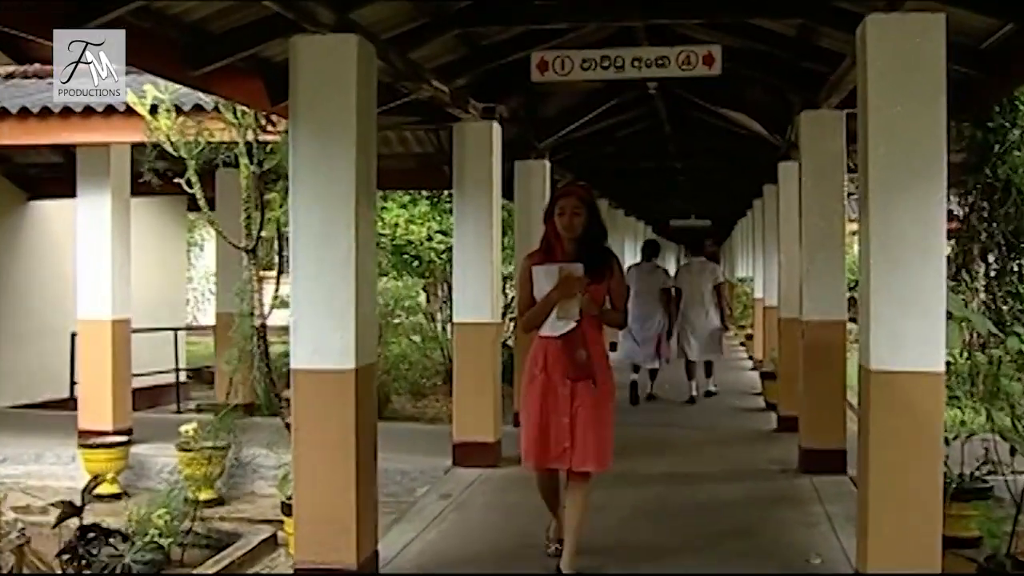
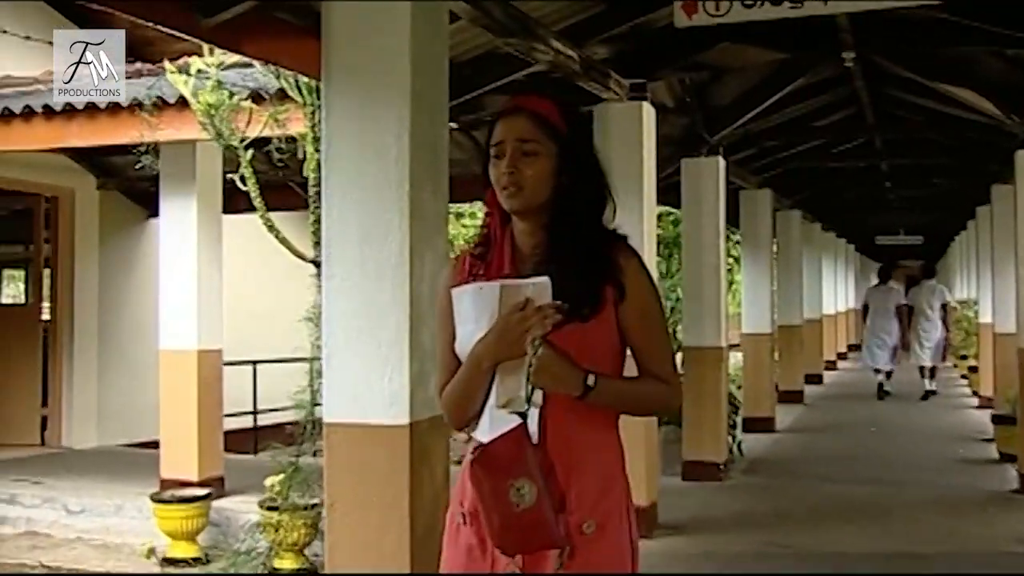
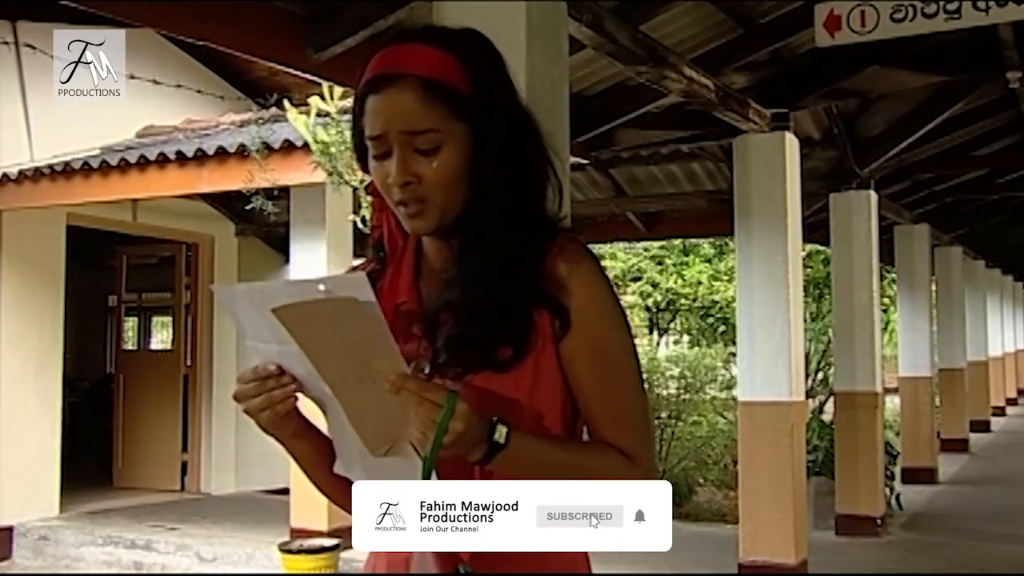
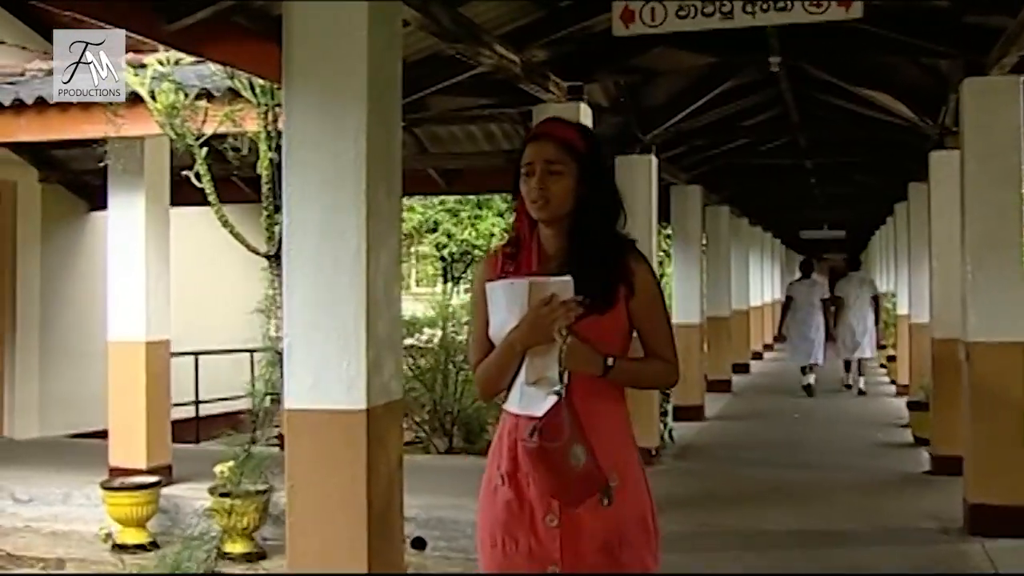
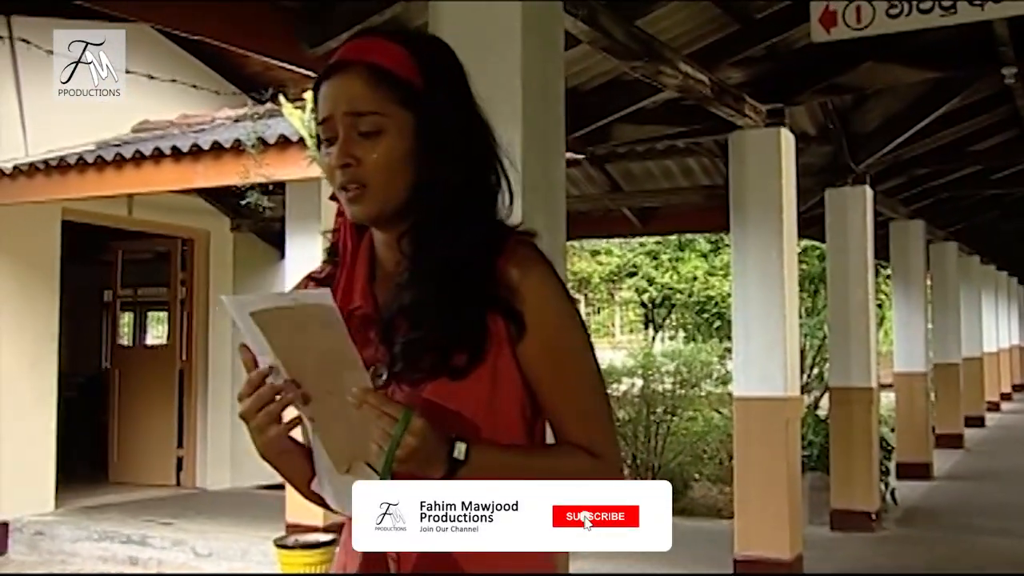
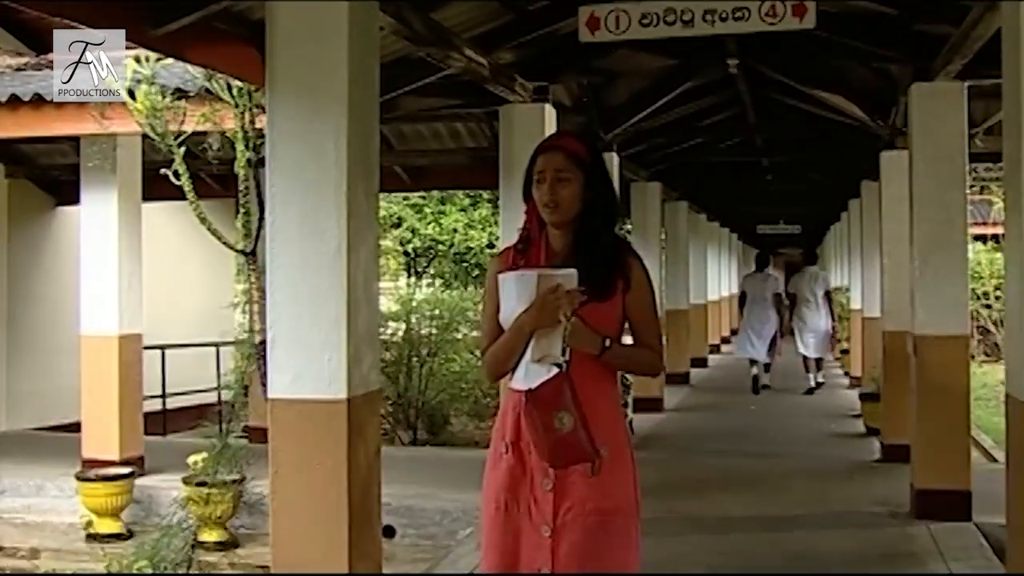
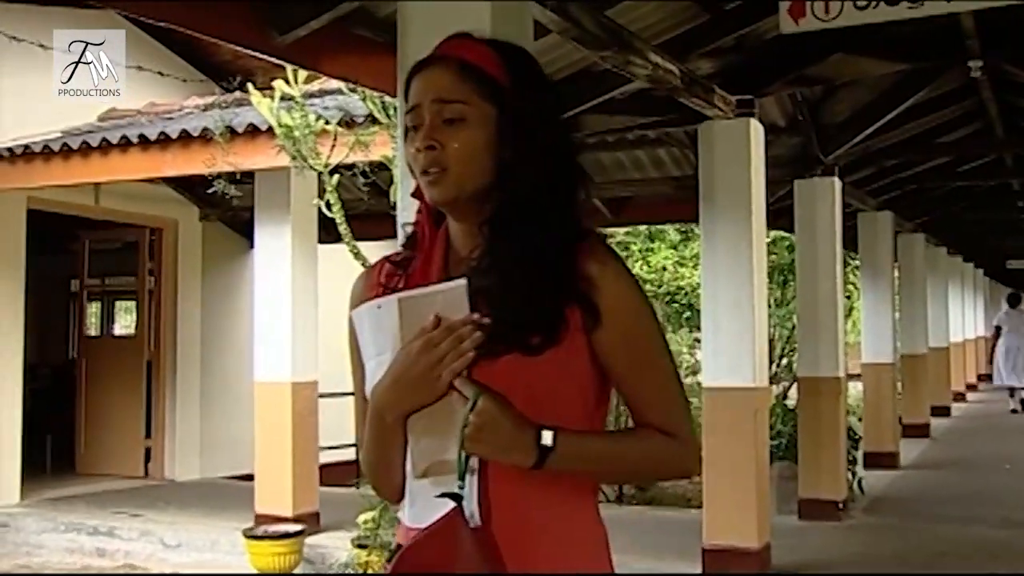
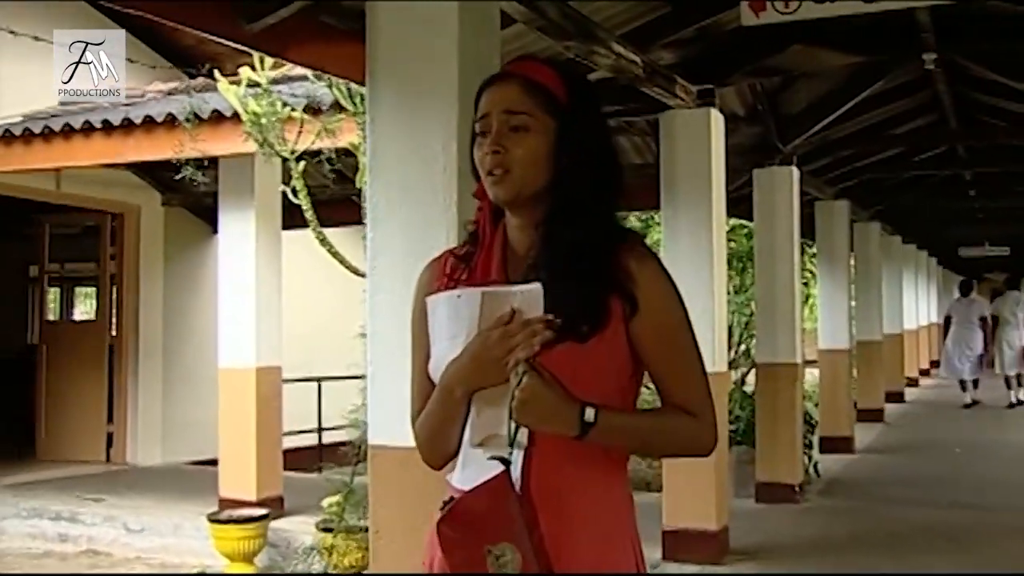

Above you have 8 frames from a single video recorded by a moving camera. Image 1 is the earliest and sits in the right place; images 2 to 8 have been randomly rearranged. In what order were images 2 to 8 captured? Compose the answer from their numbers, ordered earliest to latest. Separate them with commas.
6, 4, 2, 8, 7, 5, 3
